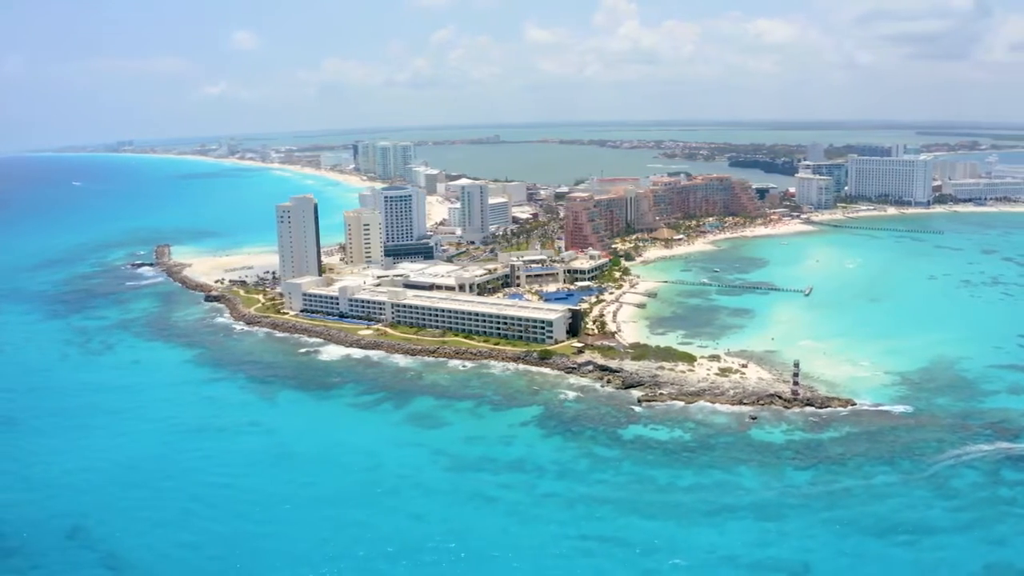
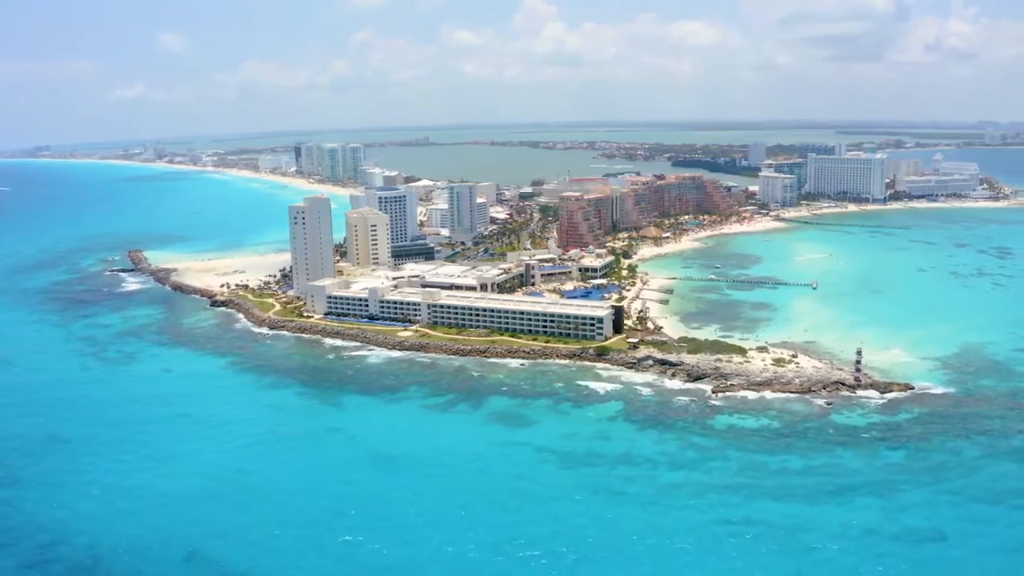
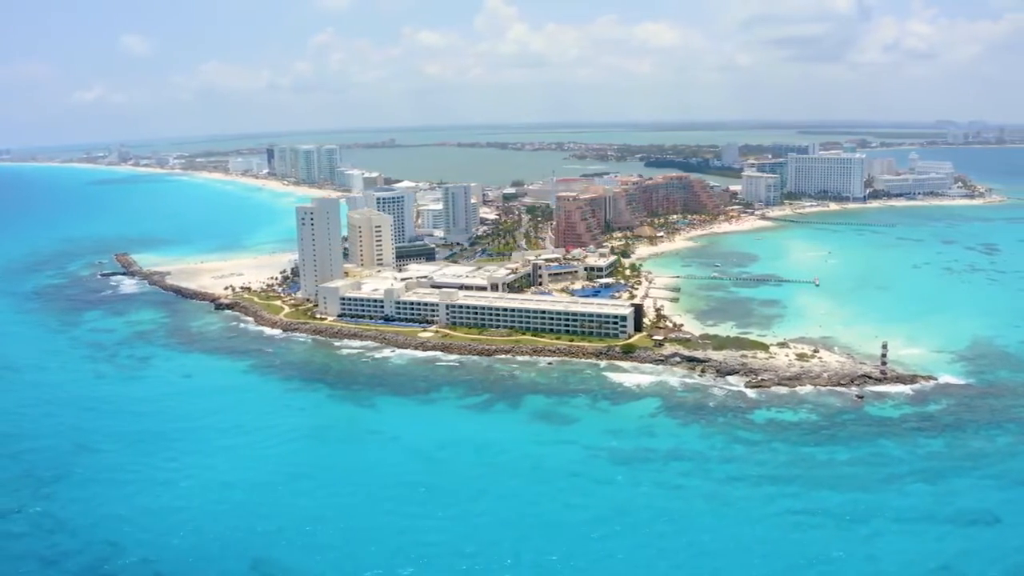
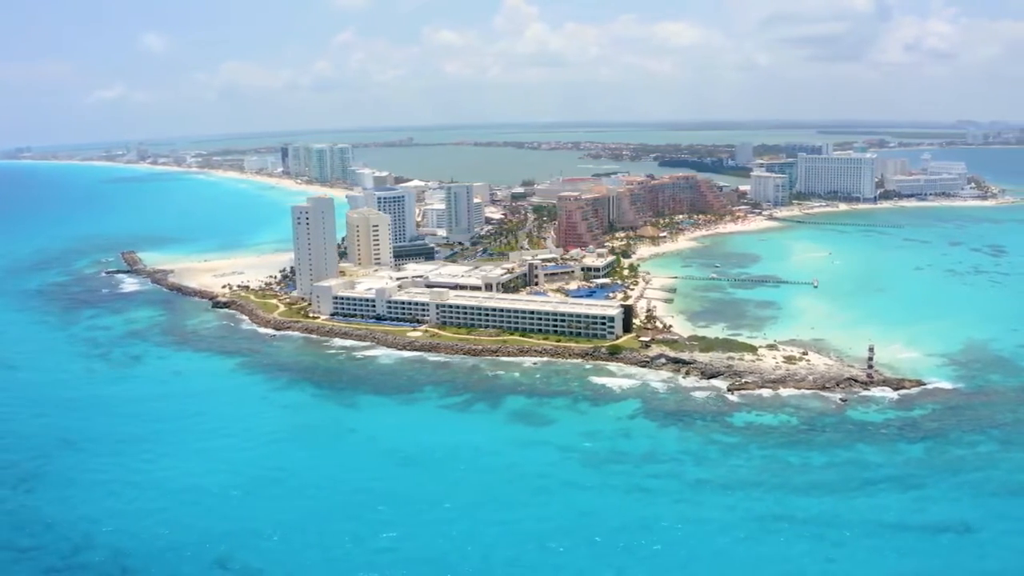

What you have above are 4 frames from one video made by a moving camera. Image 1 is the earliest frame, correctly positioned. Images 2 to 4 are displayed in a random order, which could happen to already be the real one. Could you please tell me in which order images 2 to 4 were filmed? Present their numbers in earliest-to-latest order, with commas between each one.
2, 4, 3
